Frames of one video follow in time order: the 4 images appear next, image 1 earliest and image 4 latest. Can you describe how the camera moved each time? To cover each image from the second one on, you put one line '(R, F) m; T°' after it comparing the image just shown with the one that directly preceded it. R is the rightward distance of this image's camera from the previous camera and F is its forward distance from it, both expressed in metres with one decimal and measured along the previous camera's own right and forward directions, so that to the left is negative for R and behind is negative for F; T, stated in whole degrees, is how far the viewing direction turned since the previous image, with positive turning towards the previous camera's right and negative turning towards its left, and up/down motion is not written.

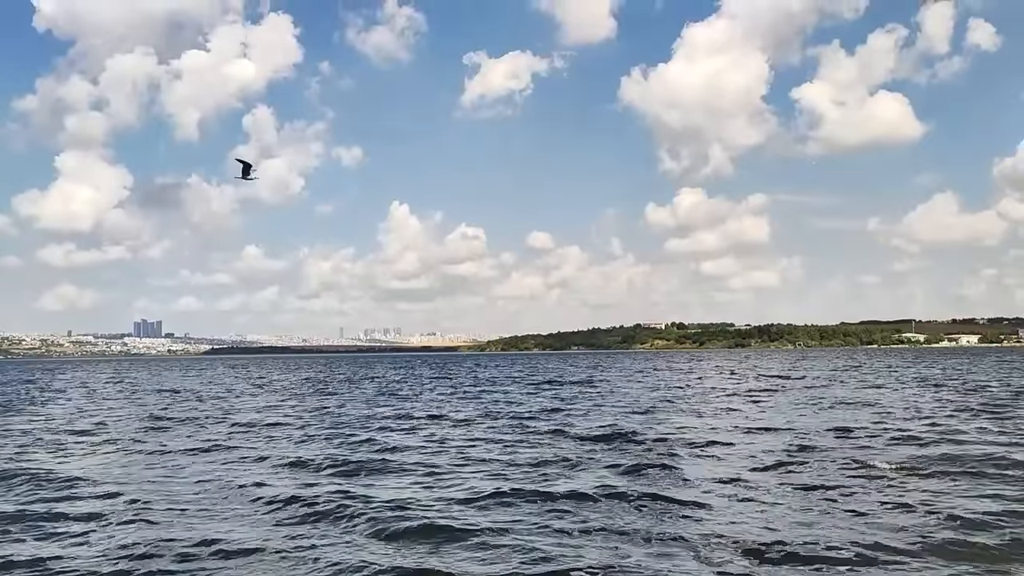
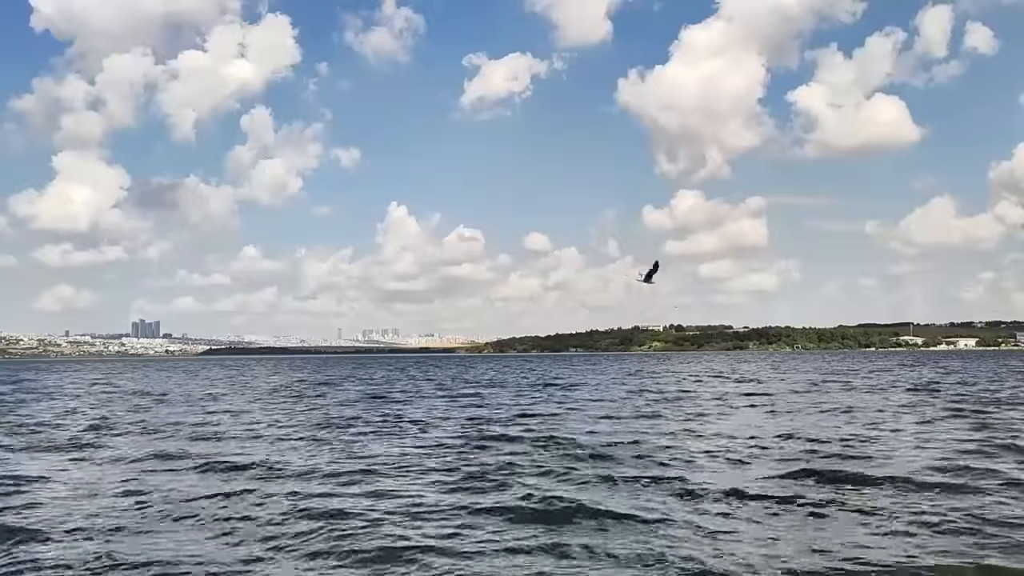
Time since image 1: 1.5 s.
(-0.3, +0.3) m; 0°
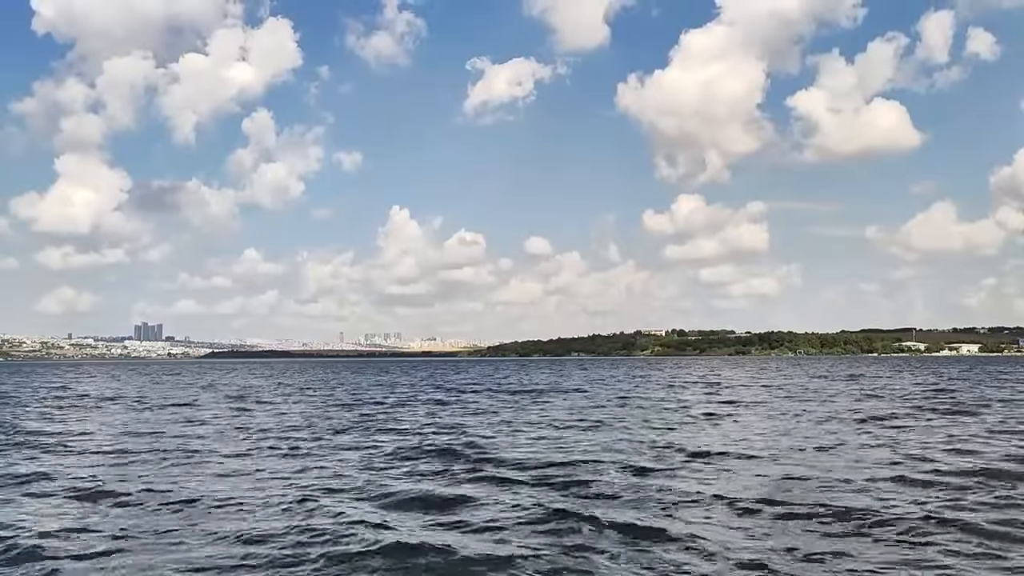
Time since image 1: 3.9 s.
(-2.7, -2.4) m; 0°
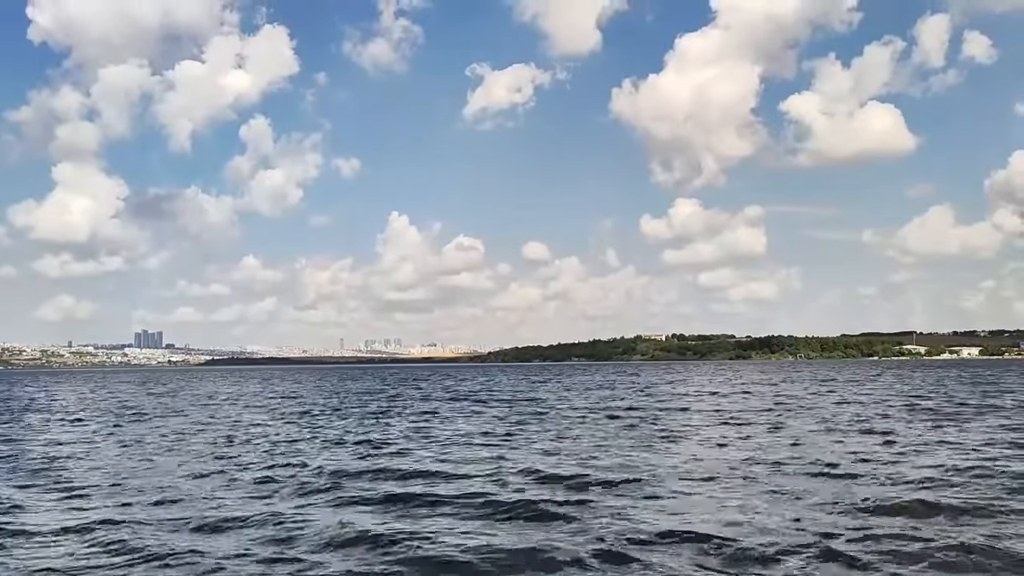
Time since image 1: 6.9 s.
(-0.8, -0.1) m; 0°
